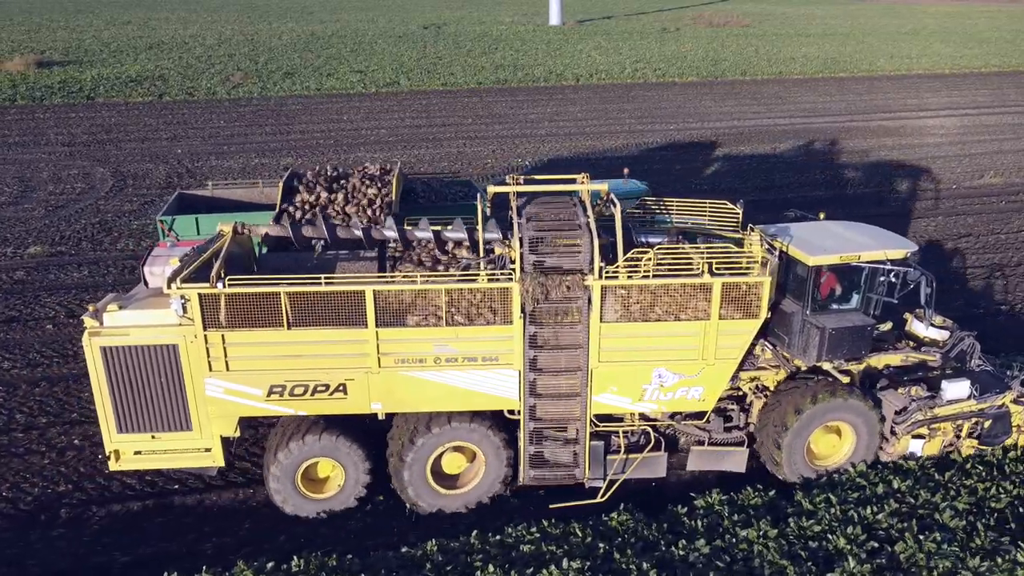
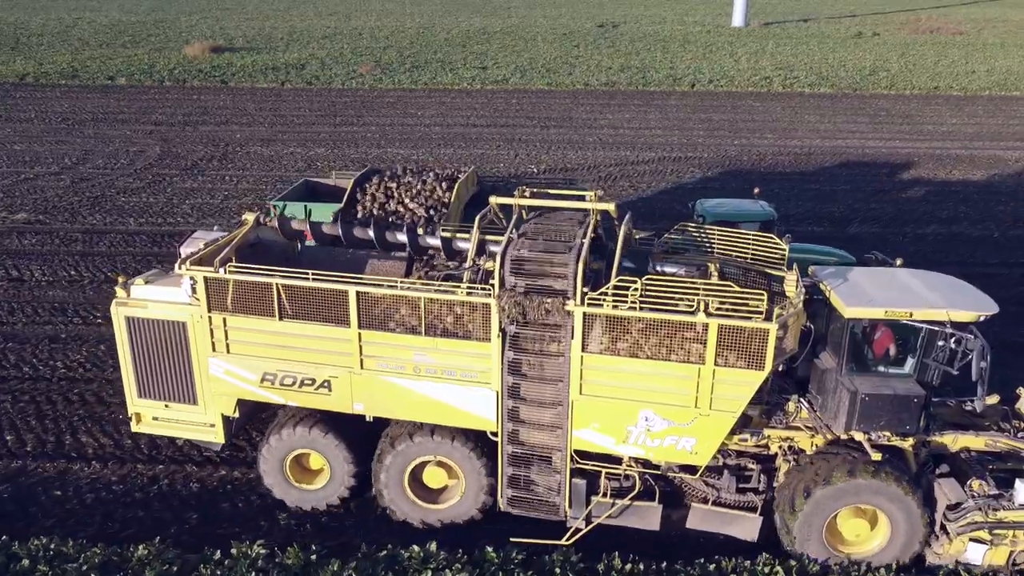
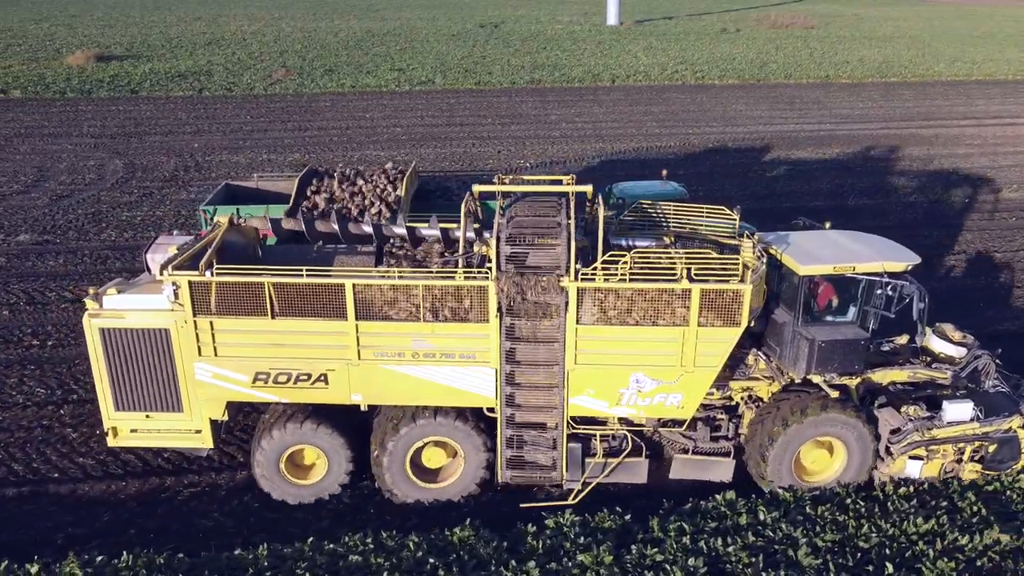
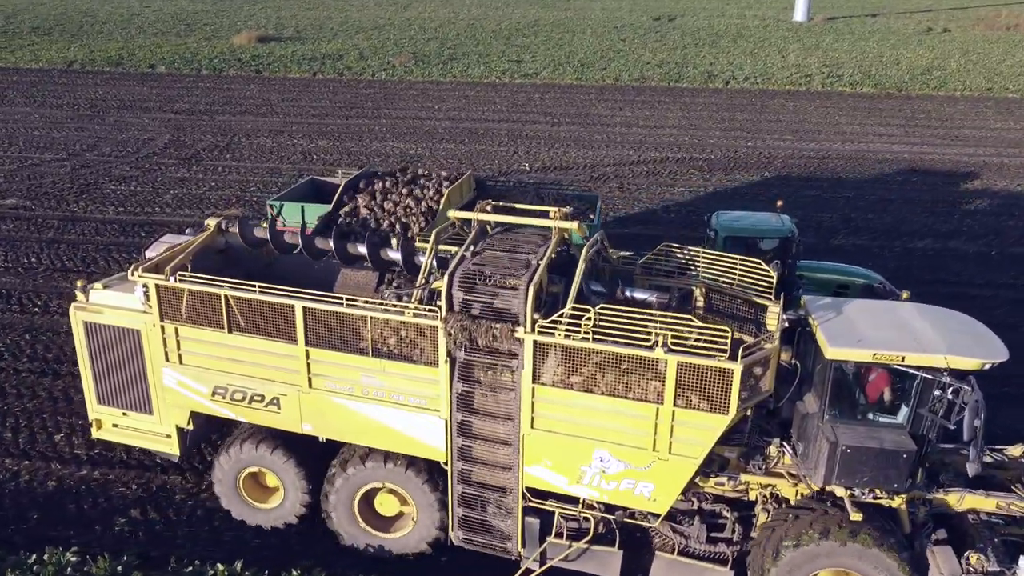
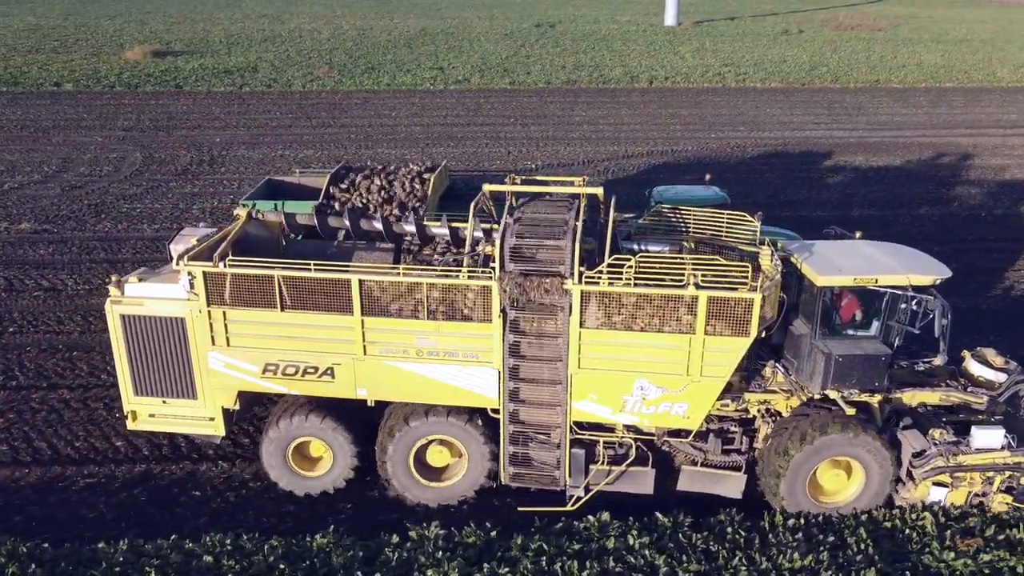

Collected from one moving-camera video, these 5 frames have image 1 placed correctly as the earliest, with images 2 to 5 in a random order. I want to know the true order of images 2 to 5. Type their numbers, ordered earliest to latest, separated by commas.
3, 5, 2, 4
